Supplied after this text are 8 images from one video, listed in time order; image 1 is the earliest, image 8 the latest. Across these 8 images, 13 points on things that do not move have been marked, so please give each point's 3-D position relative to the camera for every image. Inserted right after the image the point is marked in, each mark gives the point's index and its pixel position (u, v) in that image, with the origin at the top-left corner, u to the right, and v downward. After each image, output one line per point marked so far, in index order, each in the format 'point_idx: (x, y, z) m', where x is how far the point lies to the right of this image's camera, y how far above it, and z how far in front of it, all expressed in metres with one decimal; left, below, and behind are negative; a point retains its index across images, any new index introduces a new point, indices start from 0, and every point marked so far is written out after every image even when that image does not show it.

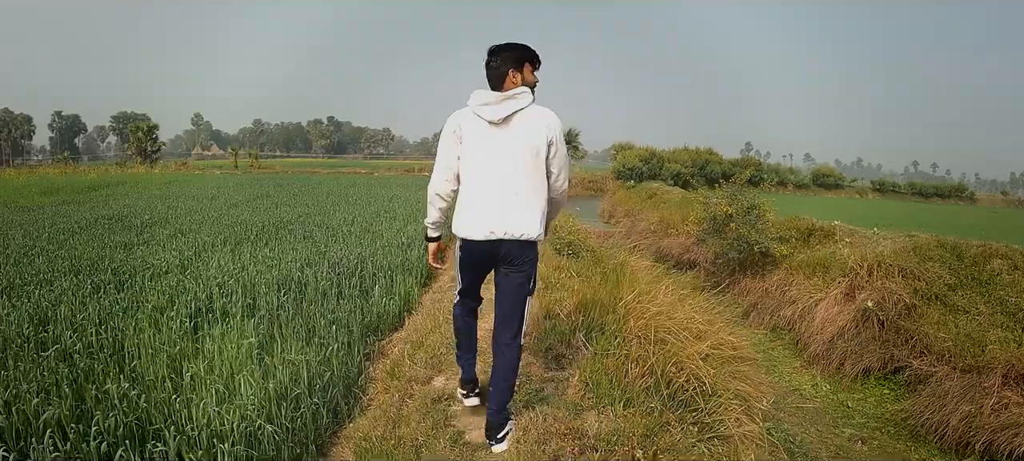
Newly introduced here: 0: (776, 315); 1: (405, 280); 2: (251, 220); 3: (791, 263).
0: (+3.3, -1.0, +6.8) m
1: (-0.9, -0.4, +4.6) m
2: (-3.8, +0.1, +8.1) m
3: (+3.6, -0.4, +7.1) m
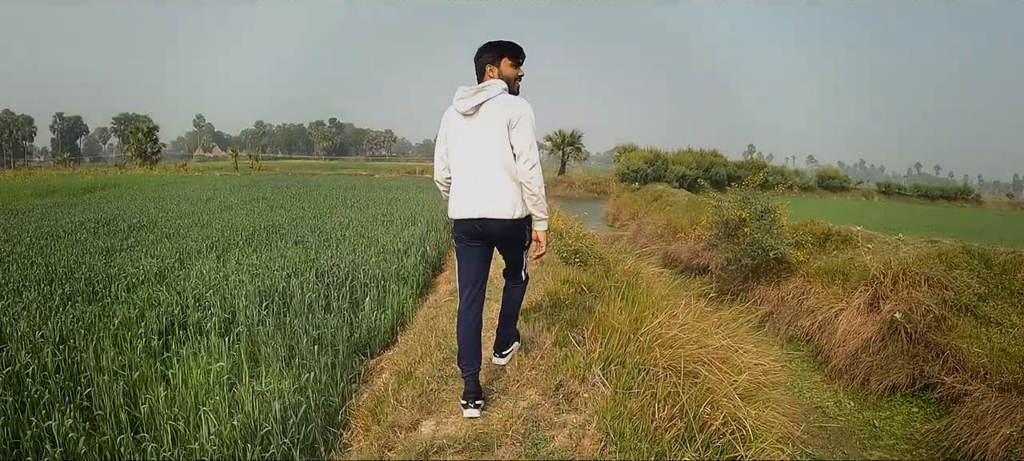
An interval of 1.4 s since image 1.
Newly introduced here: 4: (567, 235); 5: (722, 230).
0: (+3.3, -1.1, +6.4) m
1: (-0.9, -0.5, +4.3) m
2: (-3.8, +0.1, +7.8) m
3: (+3.6, -0.5, +6.8) m
4: (+0.6, -0.1, +6.4) m
5: (+3.0, 0.0, +7.7) m
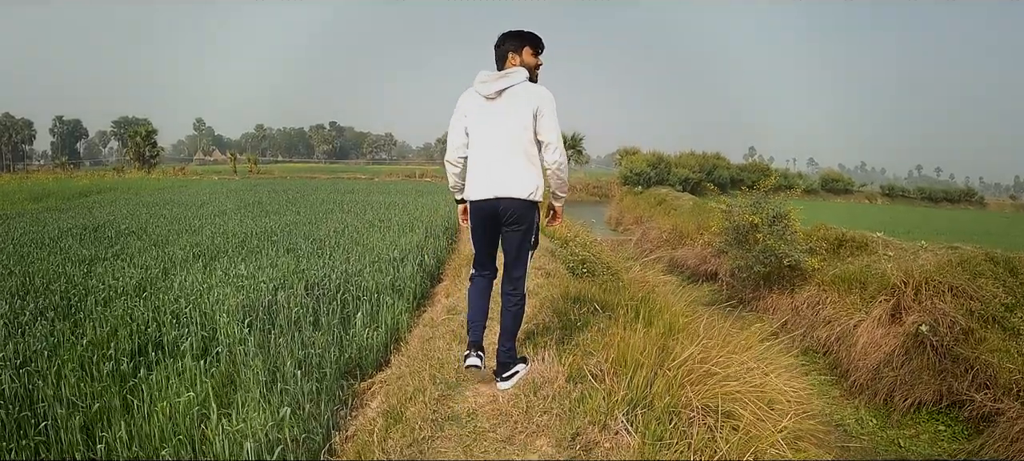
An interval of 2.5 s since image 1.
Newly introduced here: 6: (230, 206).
0: (+3.3, -1.2, +6.1) m
1: (-0.9, -0.5, +4.0) m
2: (-3.8, 0.0, +7.5) m
3: (+3.6, -0.6, +6.5) m
4: (+0.7, -0.1, +6.1) m
5: (+3.0, -0.1, +7.4) m
6: (-6.0, +0.5, +11.8) m
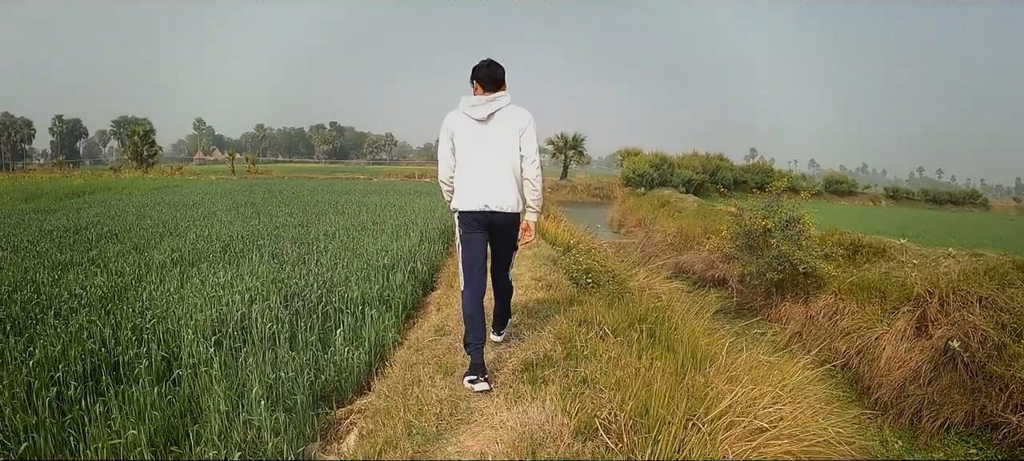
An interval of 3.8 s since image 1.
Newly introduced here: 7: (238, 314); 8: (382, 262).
0: (+3.3, -1.2, +5.8) m
1: (-0.9, -0.6, +3.6) m
2: (-3.8, 0.0, +7.2) m
3: (+3.6, -0.6, +6.1) m
4: (+0.6, -0.2, +5.7) m
5: (+3.0, -0.1, +7.1) m
6: (-6.0, +0.5, +11.4) m
7: (-1.8, -0.5, +3.5) m
8: (-1.2, -0.3, +5.1) m
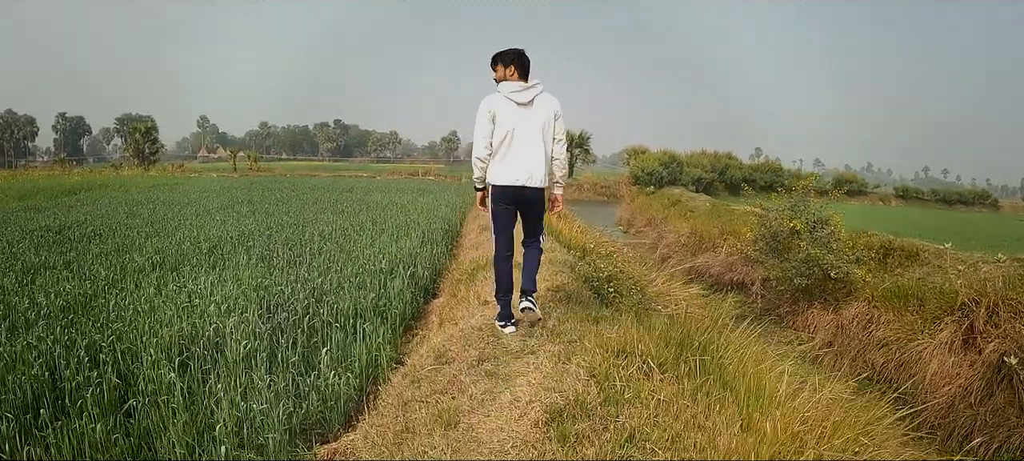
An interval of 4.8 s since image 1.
0: (+3.4, -1.3, +5.3) m
1: (-0.8, -0.6, +3.2) m
2: (-3.7, 0.0, +6.7) m
3: (+3.7, -0.6, +5.7) m
4: (+0.7, -0.2, +5.3) m
5: (+3.1, -0.2, +6.6) m
6: (-5.9, +0.5, +11.0) m
7: (-1.7, -0.6, +3.1) m
8: (-1.1, -0.3, +4.7) m
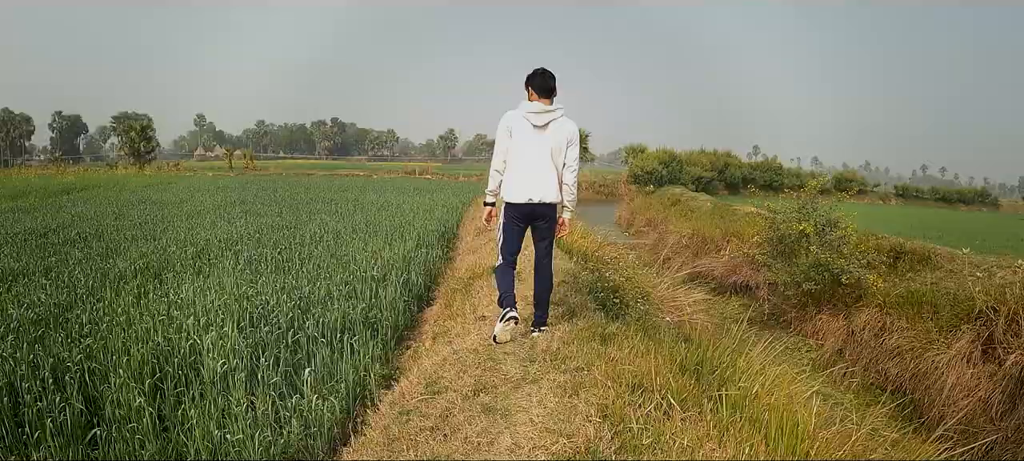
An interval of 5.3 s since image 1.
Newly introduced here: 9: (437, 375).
0: (+3.4, -1.3, +5.1) m
1: (-0.8, -0.7, +3.0) m
2: (-3.7, -0.1, +6.5) m
3: (+3.7, -0.7, +5.5) m
4: (+0.7, -0.2, +5.1) m
5: (+3.0, -0.2, +6.4) m
6: (-5.9, +0.5, +10.8) m
7: (-1.7, -0.6, +2.9) m
8: (-1.1, -0.3, +4.5) m
9: (-0.4, -0.8, +3.0) m
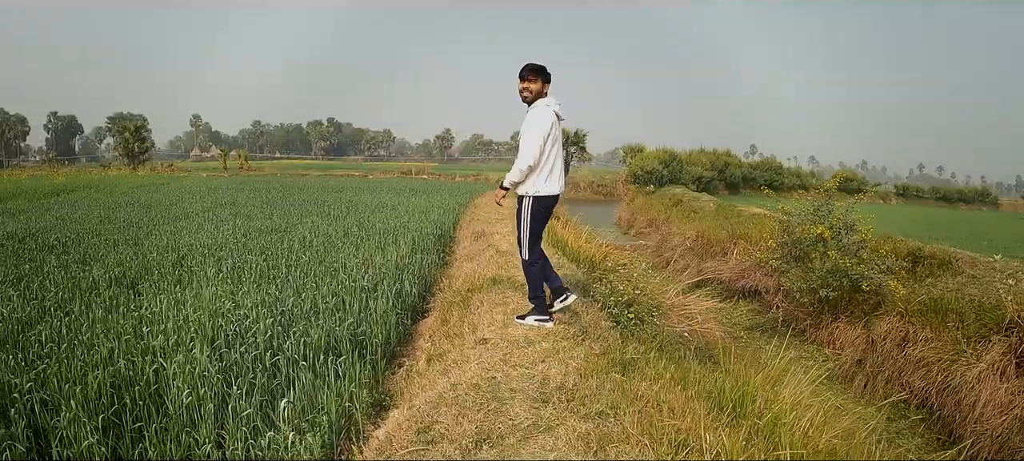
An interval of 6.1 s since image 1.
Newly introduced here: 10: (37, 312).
0: (+3.4, -1.3, +4.8) m
1: (-0.8, -0.7, +2.7) m
2: (-3.7, -0.1, +6.2) m
3: (+3.7, -0.7, +5.2) m
4: (+0.7, -0.3, +4.8) m
5: (+3.1, -0.2, +6.1) m
6: (-6.0, +0.4, +10.4) m
7: (-1.7, -0.6, +2.6) m
8: (-1.1, -0.4, +4.2) m
9: (-0.4, -0.8, +2.7) m
10: (-3.2, -0.5, +3.7) m
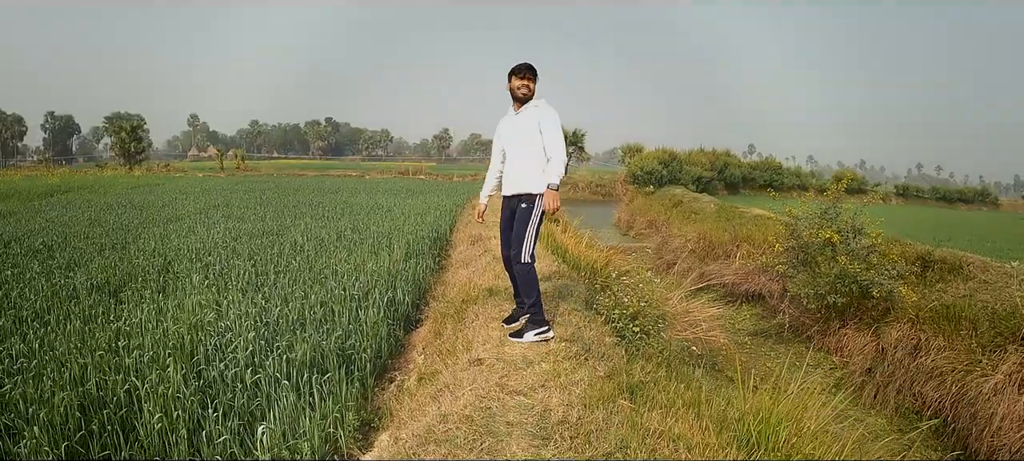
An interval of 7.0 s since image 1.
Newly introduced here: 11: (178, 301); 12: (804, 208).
0: (+3.4, -1.4, +4.7) m
1: (-0.8, -0.7, +2.5) m
2: (-3.7, -0.2, +6.0) m
3: (+3.7, -0.7, +5.0) m
4: (+0.7, -0.3, +4.6) m
5: (+3.0, -0.3, +5.9) m
6: (-6.0, +0.4, +10.3) m
7: (-1.7, -0.7, +2.4) m
8: (-1.1, -0.4, +4.0) m
9: (-0.4, -0.9, +2.5) m
10: (-3.2, -0.6, +3.5) m
11: (-2.3, -0.5, +3.7) m
12: (+3.2, +0.3, +6.1) m
